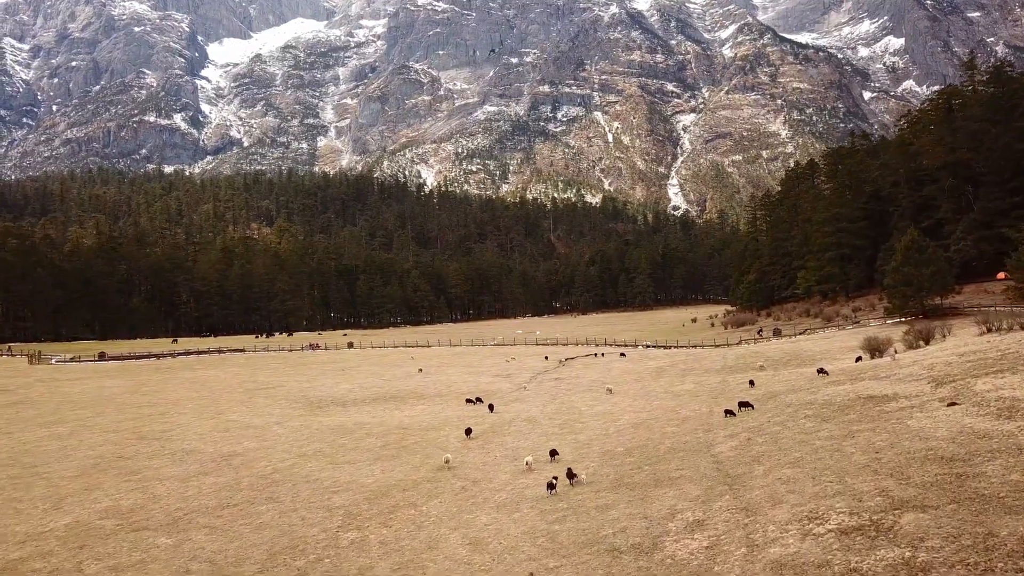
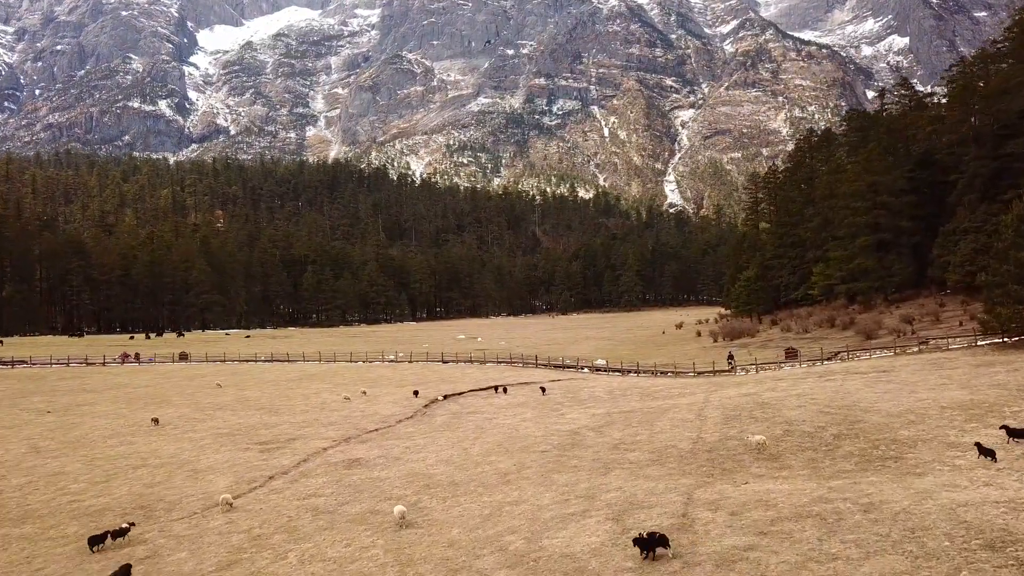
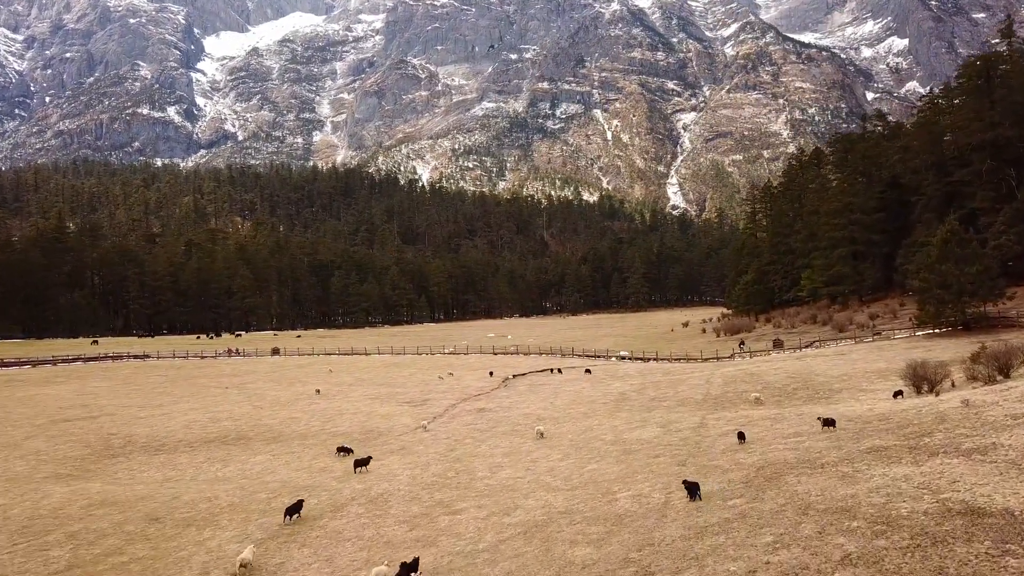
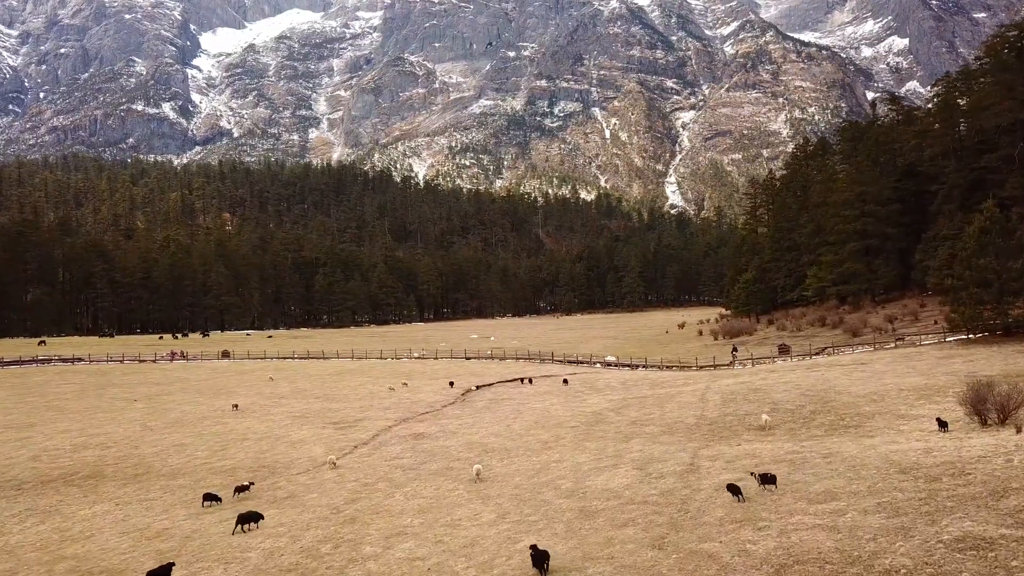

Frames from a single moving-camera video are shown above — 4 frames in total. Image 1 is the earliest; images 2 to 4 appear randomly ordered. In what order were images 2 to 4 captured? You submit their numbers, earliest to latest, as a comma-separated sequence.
3, 4, 2
